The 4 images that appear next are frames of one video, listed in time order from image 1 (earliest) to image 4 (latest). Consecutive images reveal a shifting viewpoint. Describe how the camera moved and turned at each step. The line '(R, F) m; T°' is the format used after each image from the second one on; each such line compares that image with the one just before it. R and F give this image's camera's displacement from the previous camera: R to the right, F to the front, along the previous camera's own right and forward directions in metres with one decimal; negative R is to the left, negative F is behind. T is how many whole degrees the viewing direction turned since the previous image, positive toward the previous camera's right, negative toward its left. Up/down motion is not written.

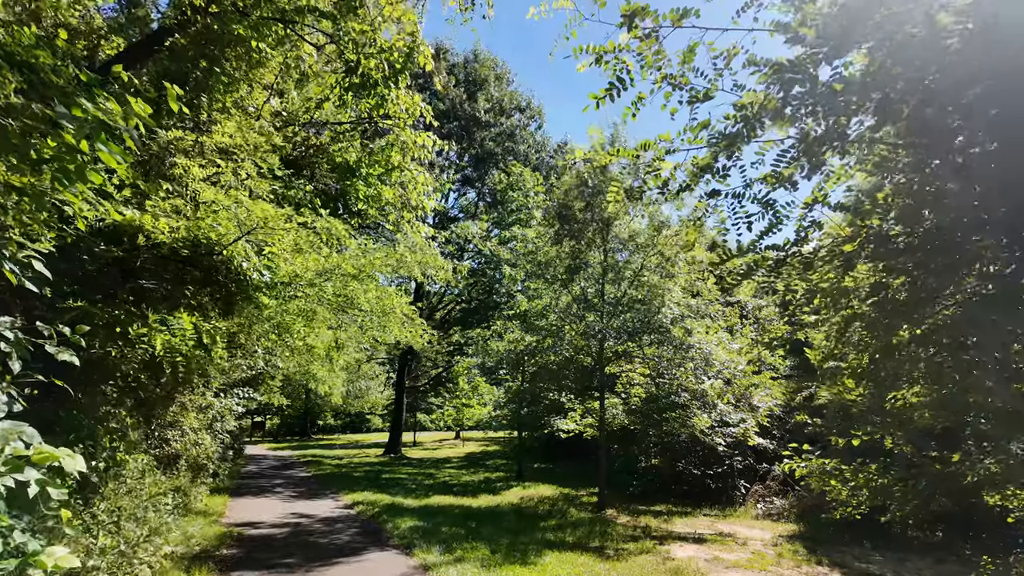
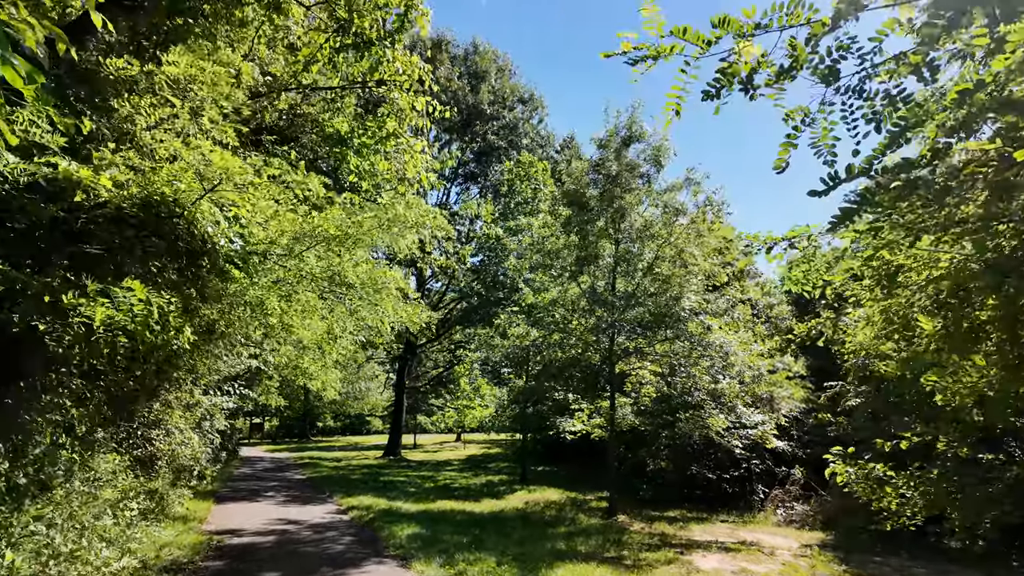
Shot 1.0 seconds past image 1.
(-0.1, +0.8) m; 0°
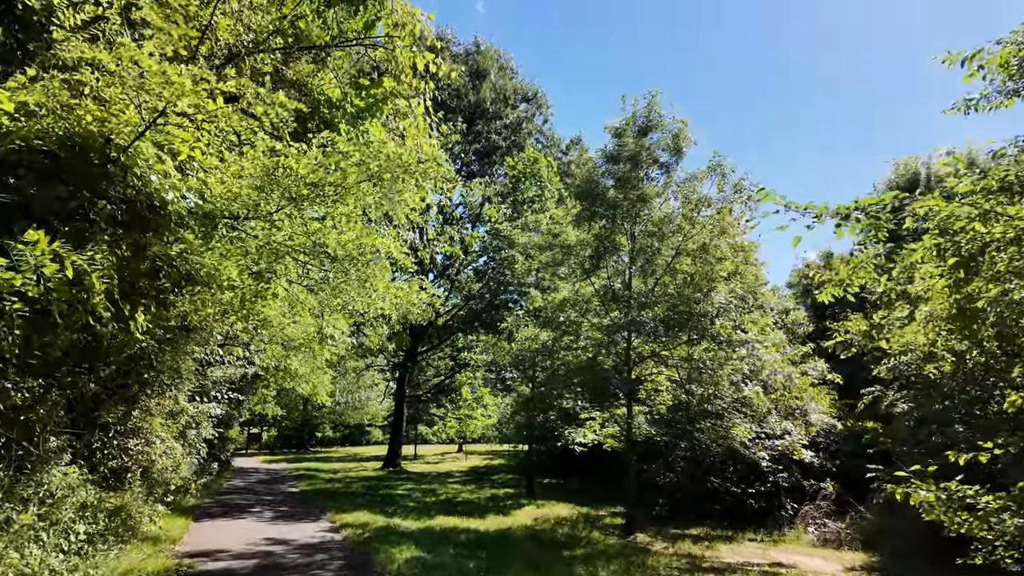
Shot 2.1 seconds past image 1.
(-0.2, +1.0) m; 0°
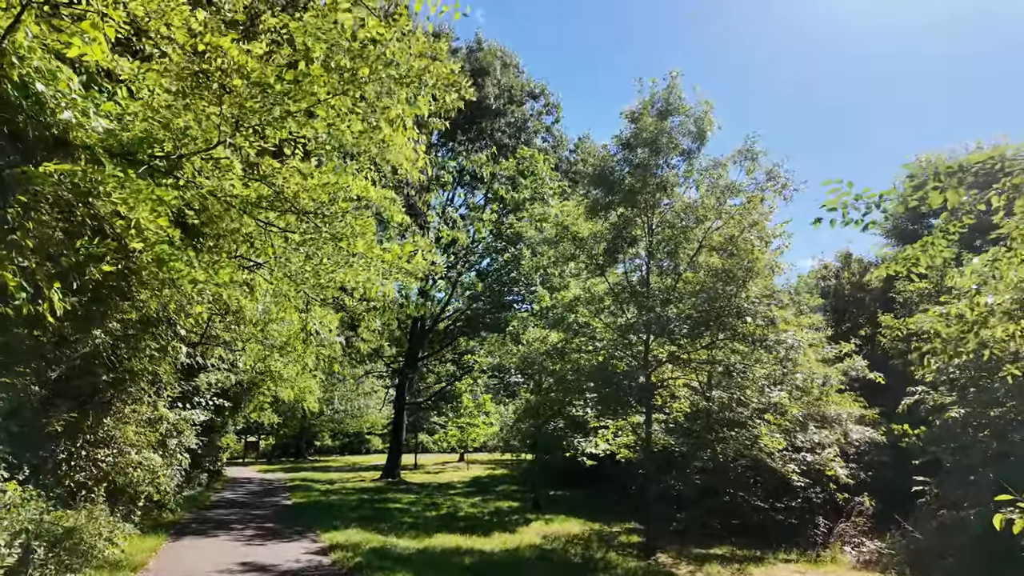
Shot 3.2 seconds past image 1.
(-0.1, +1.0) m; 0°
